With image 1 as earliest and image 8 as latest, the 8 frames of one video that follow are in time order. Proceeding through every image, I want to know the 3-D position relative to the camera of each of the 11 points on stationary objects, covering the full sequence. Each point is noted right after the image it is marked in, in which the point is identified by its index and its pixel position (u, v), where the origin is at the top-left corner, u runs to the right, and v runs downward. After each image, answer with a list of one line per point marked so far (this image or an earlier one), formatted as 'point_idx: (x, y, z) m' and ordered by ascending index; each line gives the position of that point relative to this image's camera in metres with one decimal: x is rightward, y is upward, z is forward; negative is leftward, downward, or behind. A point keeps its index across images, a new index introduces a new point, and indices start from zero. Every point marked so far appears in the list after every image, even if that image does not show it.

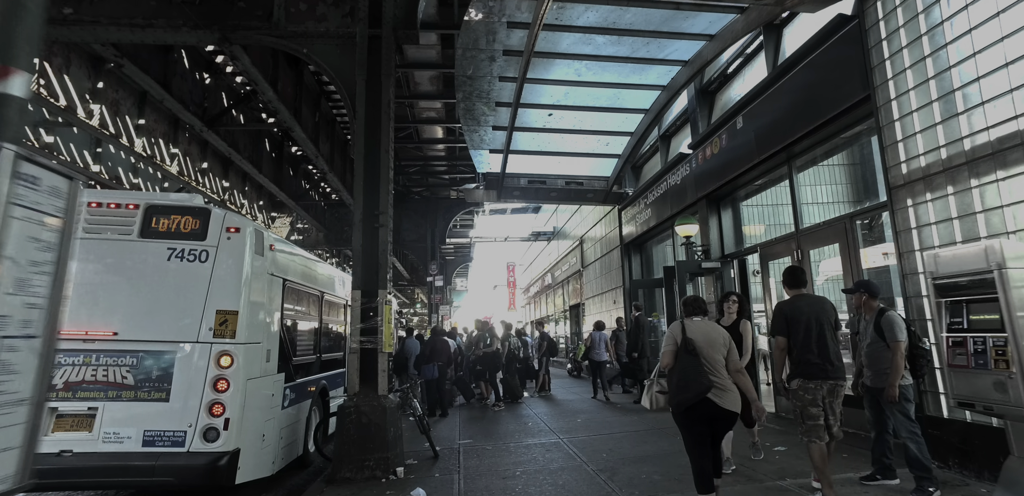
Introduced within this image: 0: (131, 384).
0: (-2.9, -1.0, +3.9) m
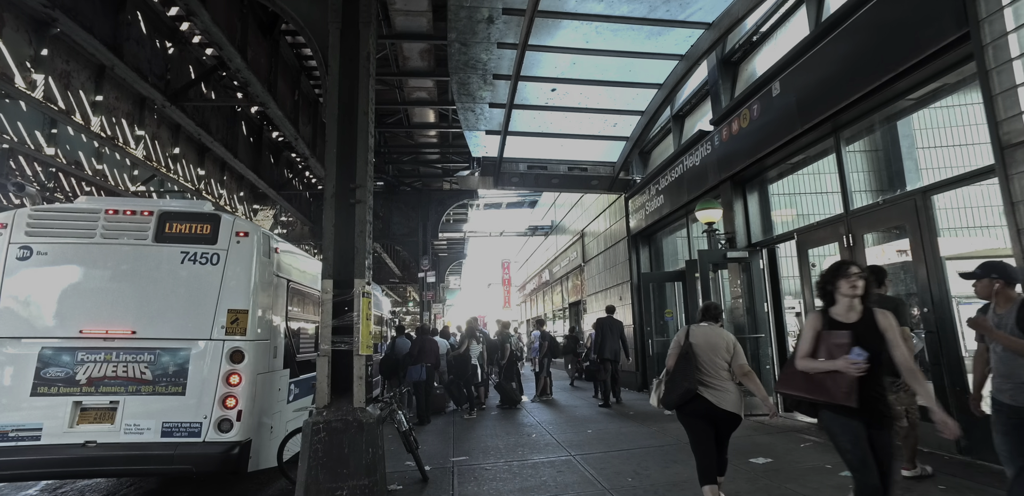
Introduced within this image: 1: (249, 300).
0: (-3.0, -1.1, +4.2) m
1: (-2.4, -0.5, +4.6) m
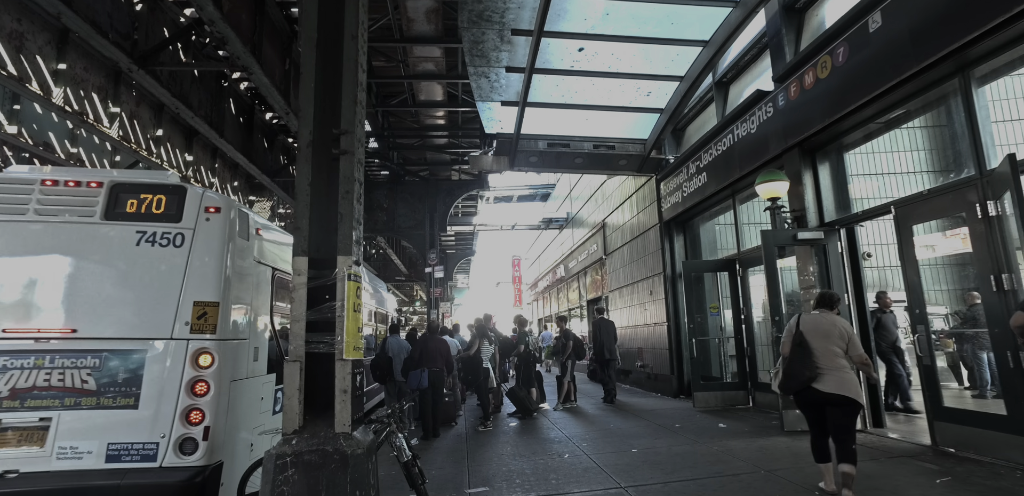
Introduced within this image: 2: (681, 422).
0: (-2.7, -0.9, +3.4) m
1: (-2.1, -0.3, +3.7) m
2: (+2.3, -2.4, +7.0) m
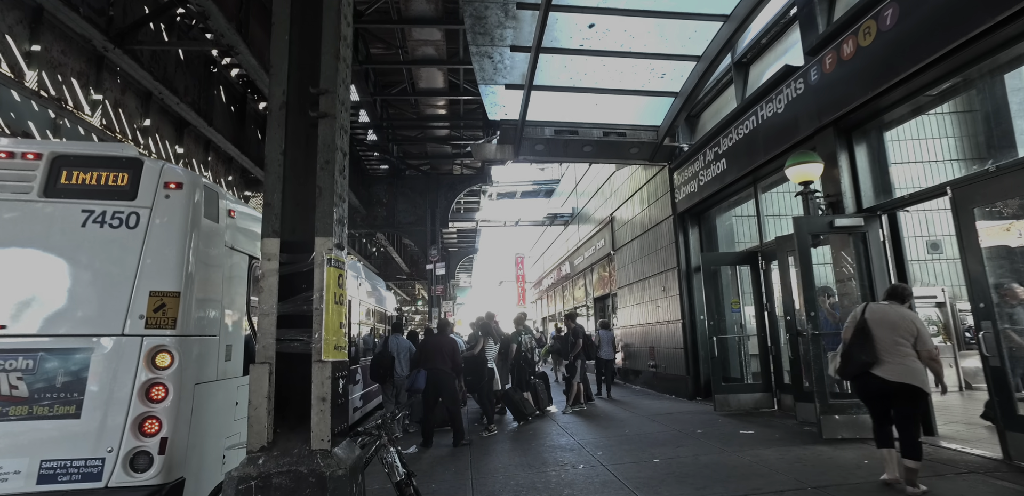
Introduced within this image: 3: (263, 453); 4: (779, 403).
0: (-2.7, -0.8, +2.8) m
1: (-2.1, -0.2, +3.2) m
2: (+2.4, -2.3, +6.5) m
3: (-1.2, -1.0, +2.5) m
4: (+3.8, -2.2, +7.4) m
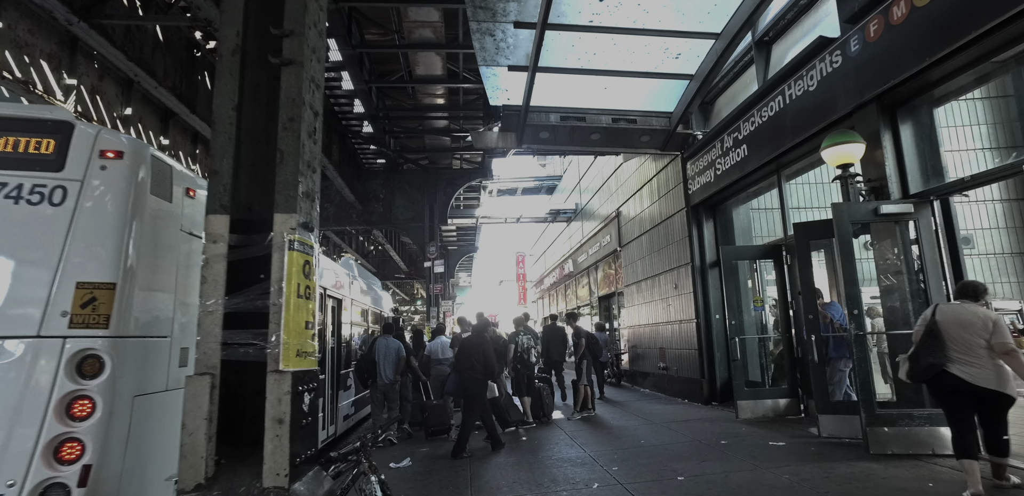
0: (-2.6, -0.7, +2.2) m
1: (-2.0, -0.1, +2.6) m
2: (+2.4, -2.2, +5.9) m
3: (-1.2, -0.9, +1.9) m
4: (+3.9, -2.1, +6.8) m
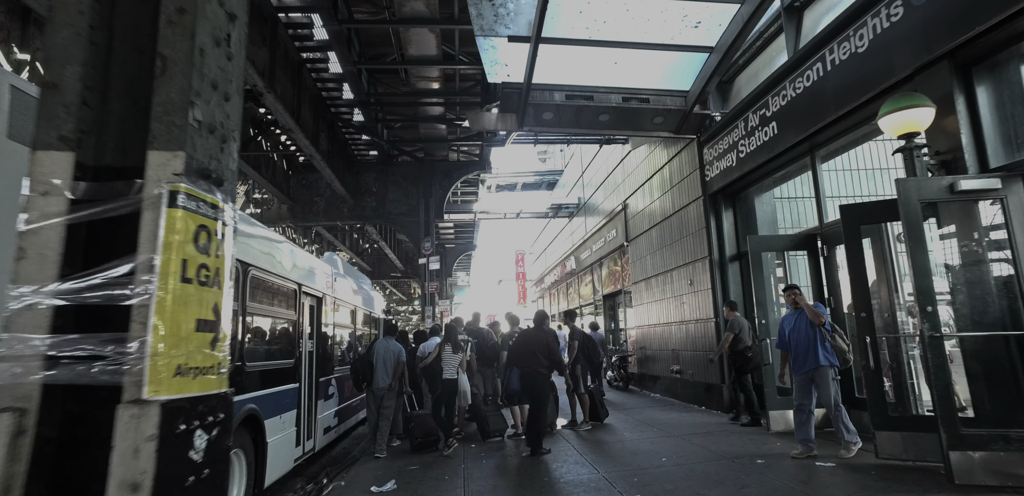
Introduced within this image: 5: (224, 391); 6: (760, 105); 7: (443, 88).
0: (-2.6, -0.6, +1.4) m
1: (-2.0, 0.0, +1.8) m
2: (+2.5, -2.1, +5.1) m
3: (-1.2, -0.8, +1.1) m
4: (+3.9, -2.0, +6.0) m
5: (-0.9, -0.4, +1.5) m
6: (+3.3, +1.9, +6.9) m
7: (-1.6, +3.7, +12.0) m
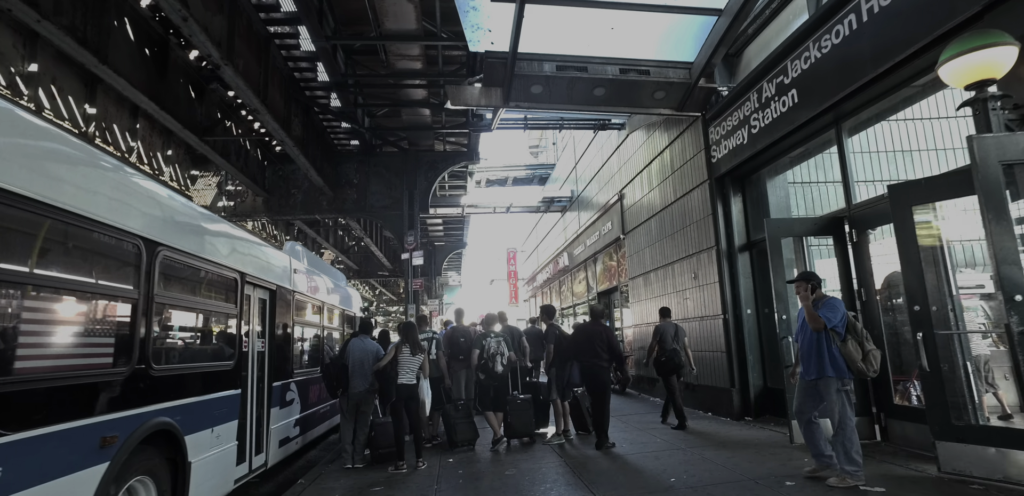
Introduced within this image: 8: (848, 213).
0: (-2.7, -0.5, +0.6) m
1: (-2.1, +0.2, +0.9) m
2: (+2.3, -1.9, +4.3) m
3: (-1.3, -0.6, +0.3) m
4: (+3.7, -1.9, +5.2) m
5: (-1.0, -0.3, +0.6) m
6: (+3.1, +2.1, +6.1) m
7: (-1.9, +3.9, +11.2) m
8: (+3.6, +0.4, +5.5) m
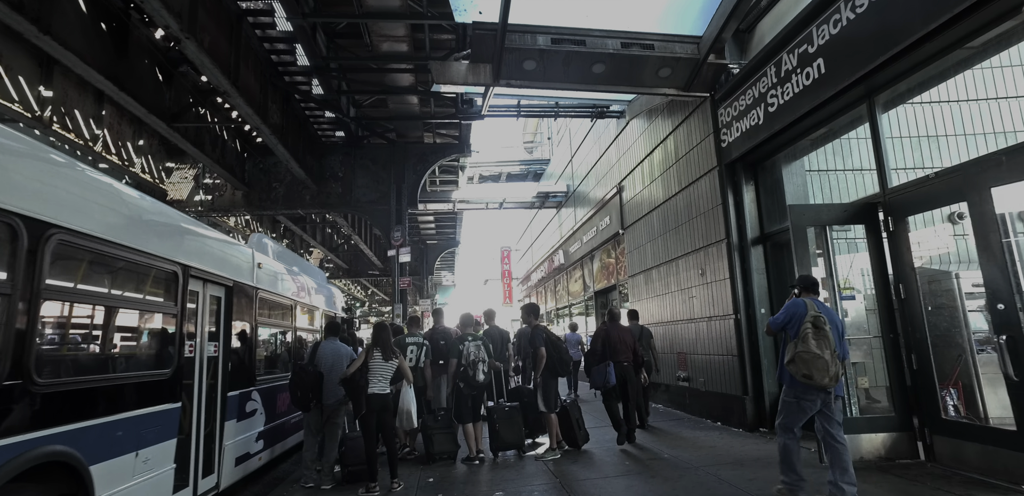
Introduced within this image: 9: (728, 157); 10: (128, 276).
0: (-2.8, -0.4, -0.2) m
1: (-2.2, +0.3, +0.2) m
2: (+2.2, -1.8, +3.6) m
3: (-1.3, -0.5, -0.4) m
4: (+3.6, -1.8, +4.5) m
5: (-1.1, -0.2, -0.1) m
6: (+3.0, +2.2, +5.4) m
7: (-2.0, +4.0, +10.5) m
8: (+3.5, +0.5, +4.8) m
9: (+2.8, +1.2, +6.7) m
10: (-2.8, -0.2, +3.6) m
